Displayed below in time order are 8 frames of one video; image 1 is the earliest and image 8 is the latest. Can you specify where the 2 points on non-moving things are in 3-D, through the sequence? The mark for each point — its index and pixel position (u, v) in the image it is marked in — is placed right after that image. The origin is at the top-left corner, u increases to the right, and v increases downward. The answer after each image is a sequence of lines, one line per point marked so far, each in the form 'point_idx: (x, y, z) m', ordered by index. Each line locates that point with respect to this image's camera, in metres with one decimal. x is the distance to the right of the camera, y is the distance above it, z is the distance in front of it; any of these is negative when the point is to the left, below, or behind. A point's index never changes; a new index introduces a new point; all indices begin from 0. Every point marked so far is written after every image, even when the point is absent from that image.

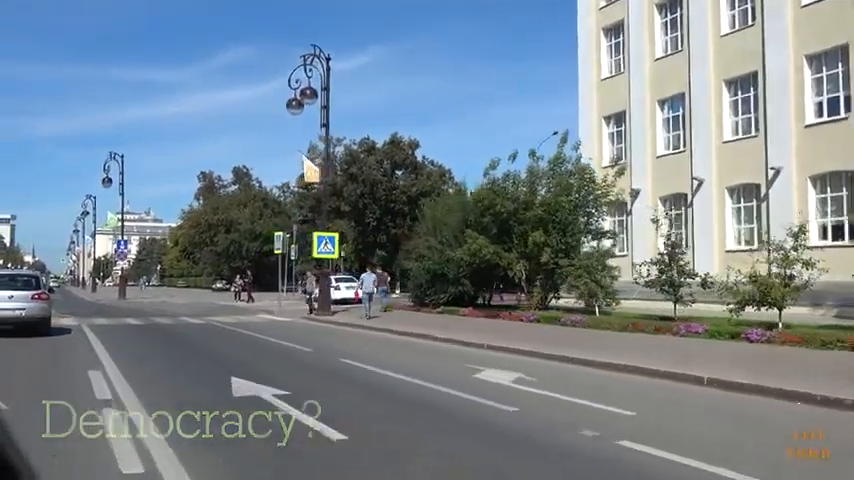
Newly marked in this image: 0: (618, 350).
0: (+4.9, -2.9, +20.0) m
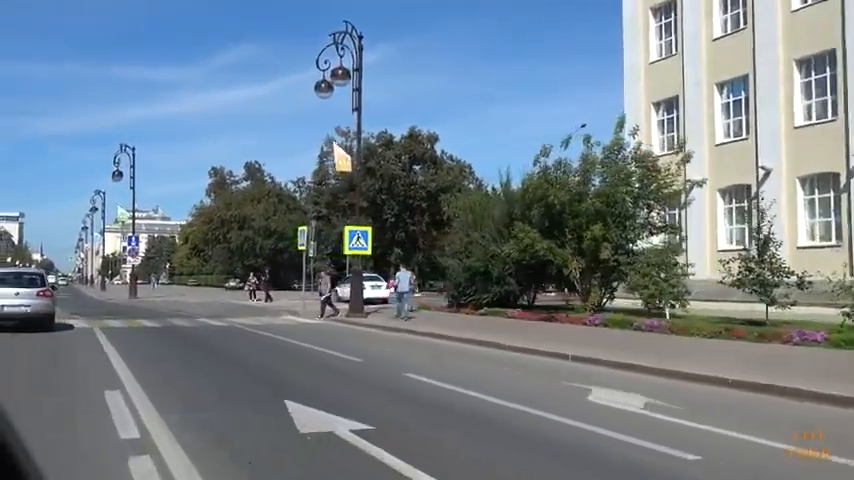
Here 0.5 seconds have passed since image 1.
0: (+6.2, -2.7, +17.6) m
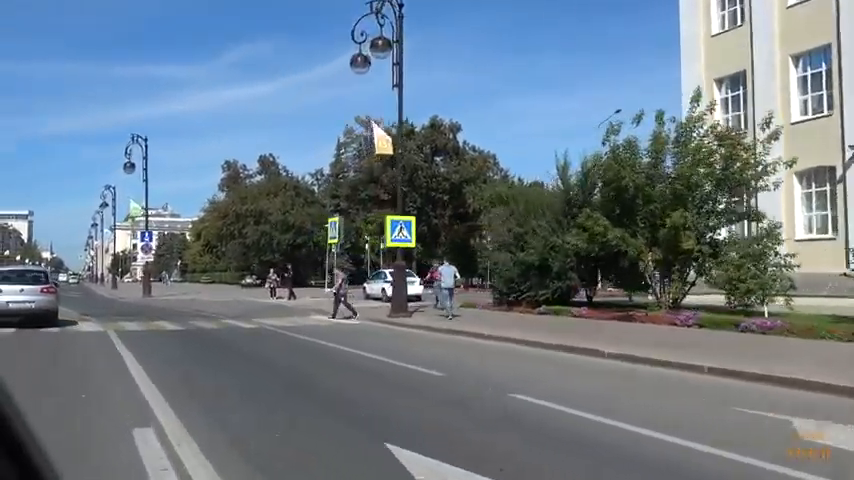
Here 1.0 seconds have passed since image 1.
0: (+7.6, -2.5, +15.0) m
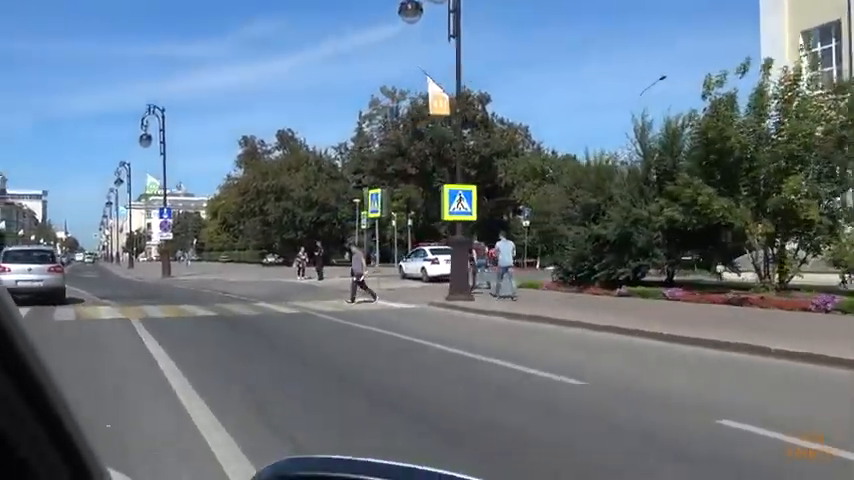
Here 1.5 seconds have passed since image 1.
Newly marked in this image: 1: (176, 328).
0: (+9.1, -1.9, +12.2) m
1: (-6.3, -2.3, +19.1) m
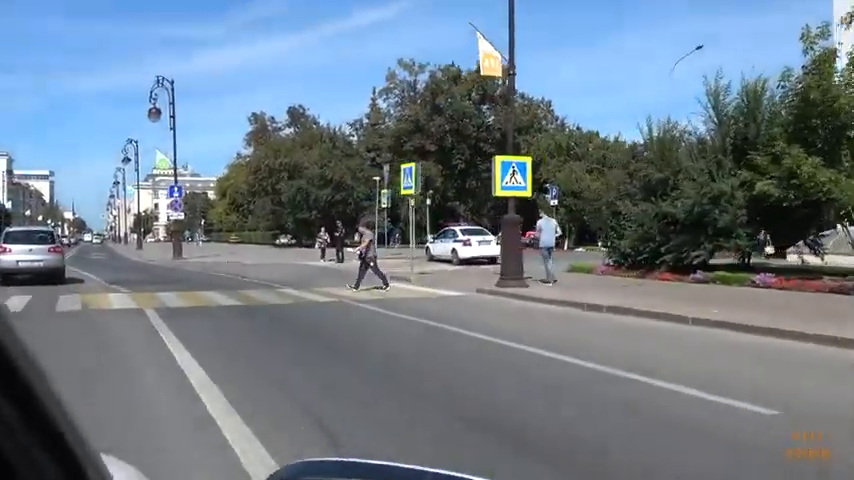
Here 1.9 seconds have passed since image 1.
0: (+10.1, -1.6, +10.0) m
1: (-5.2, -1.9, +17.0) m
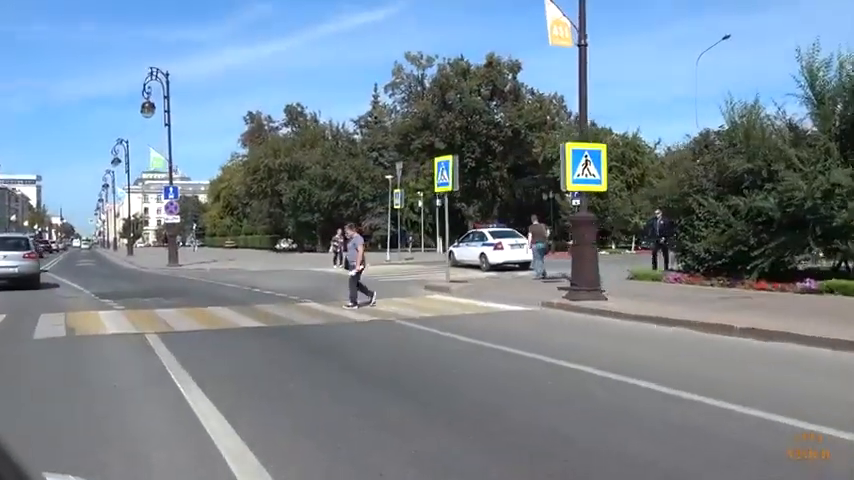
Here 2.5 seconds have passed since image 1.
0: (+11.3, -1.6, +7.3) m
1: (-4.2, -2.0, +14.1) m
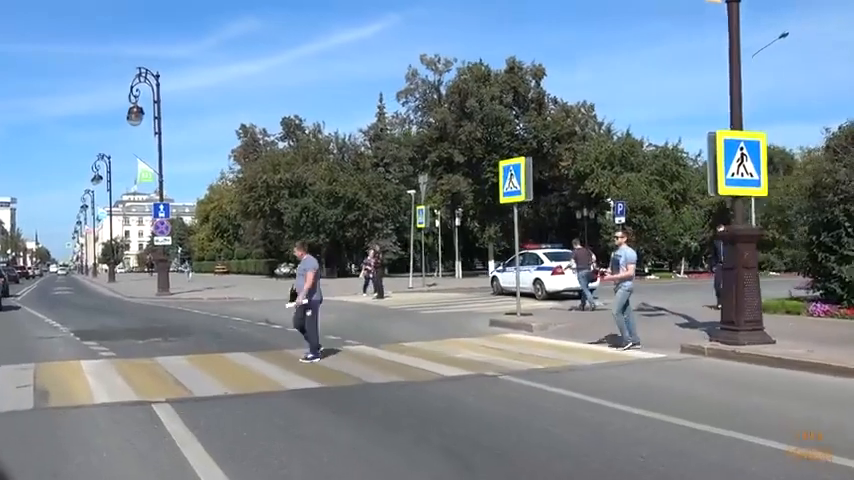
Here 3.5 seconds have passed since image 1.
0: (+13.1, -1.6, +3.5) m
1: (-2.5, -2.3, +9.9) m
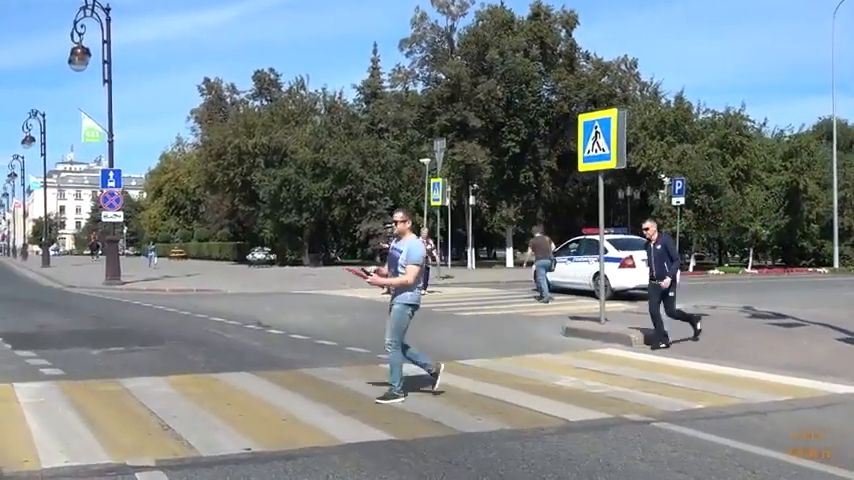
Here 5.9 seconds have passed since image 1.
0: (+15.2, -1.8, -0.4) m
1: (-0.9, -2.1, +4.8) m
